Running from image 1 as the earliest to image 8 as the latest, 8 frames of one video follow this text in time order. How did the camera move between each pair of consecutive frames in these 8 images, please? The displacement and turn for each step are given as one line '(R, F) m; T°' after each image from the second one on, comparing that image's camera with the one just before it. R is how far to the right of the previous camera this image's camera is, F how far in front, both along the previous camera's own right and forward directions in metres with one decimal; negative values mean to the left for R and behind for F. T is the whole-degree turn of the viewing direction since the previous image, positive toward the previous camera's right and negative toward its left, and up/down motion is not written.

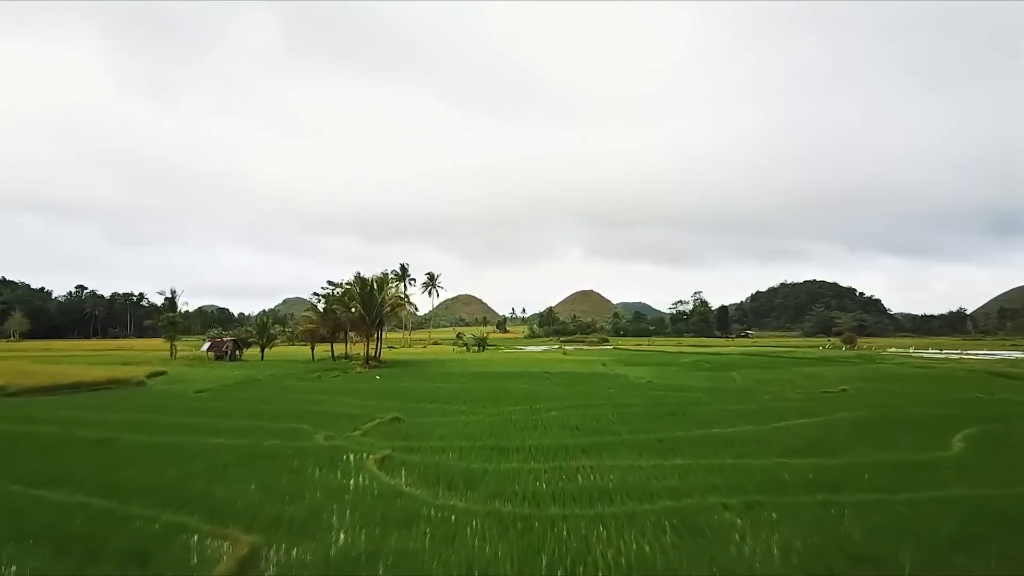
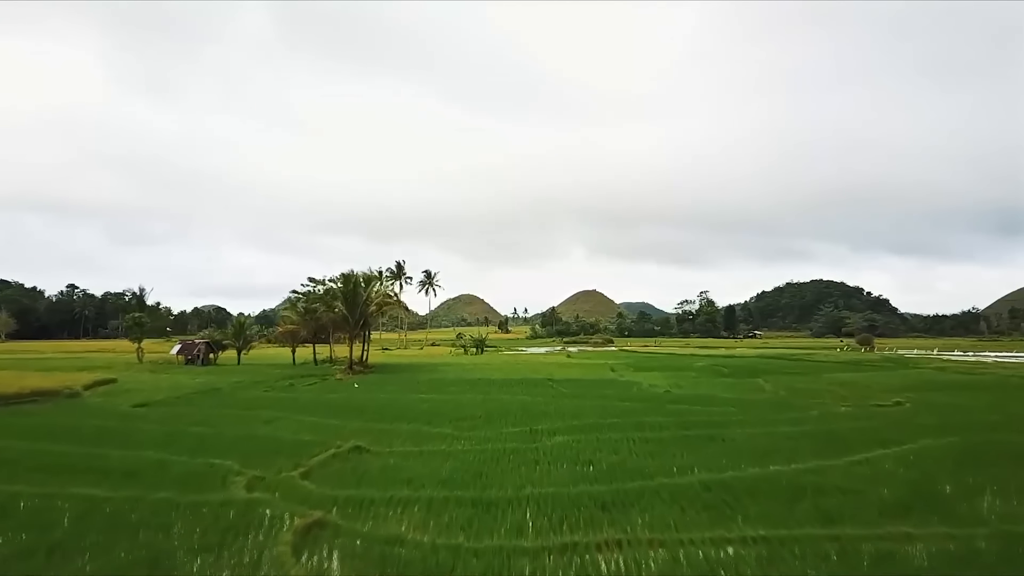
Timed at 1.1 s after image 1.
(+0.2, +4.3) m; 0°
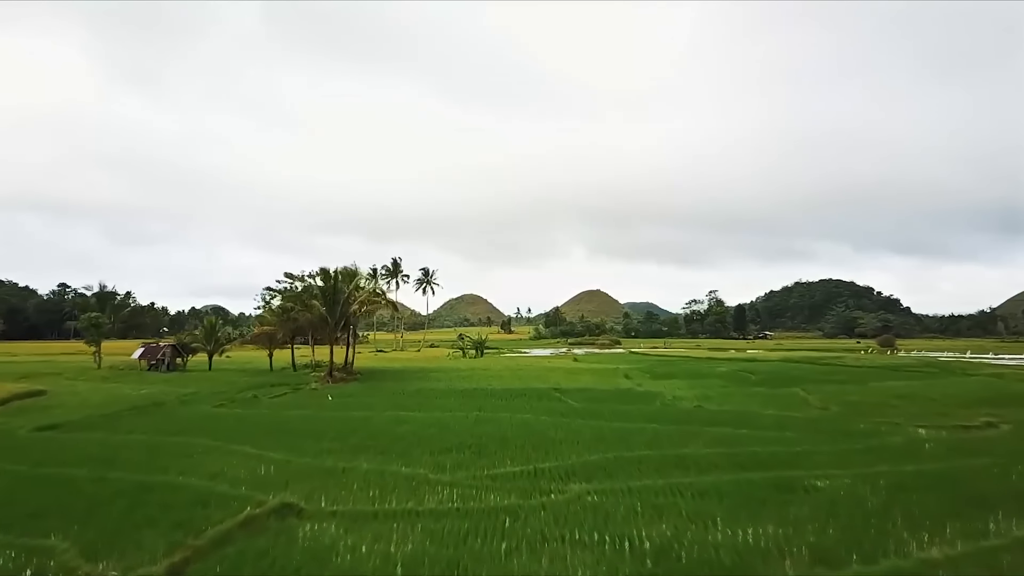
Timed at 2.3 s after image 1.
(+0.1, +4.8) m; 0°
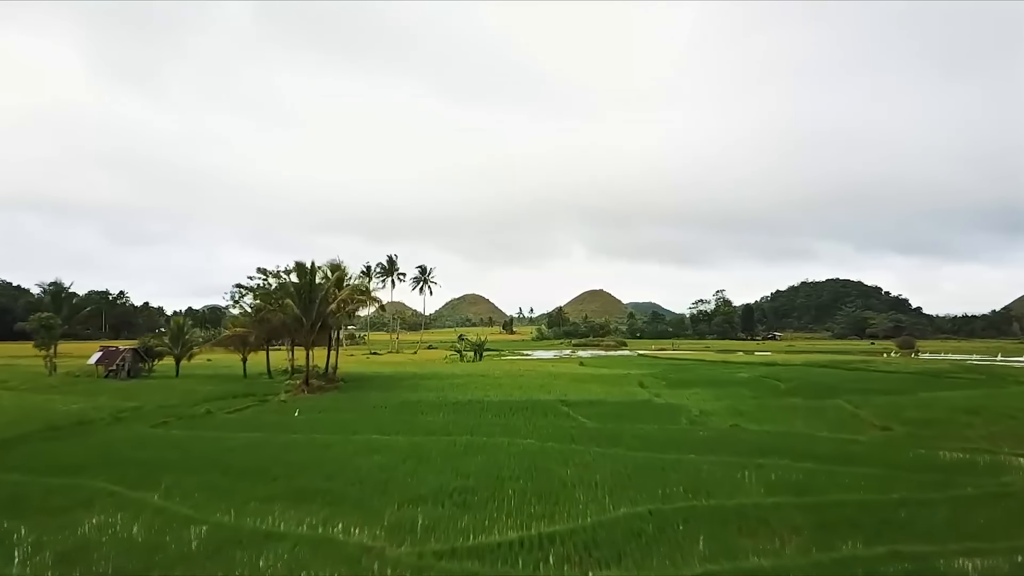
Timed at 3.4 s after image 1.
(+0.1, +4.2) m; 0°
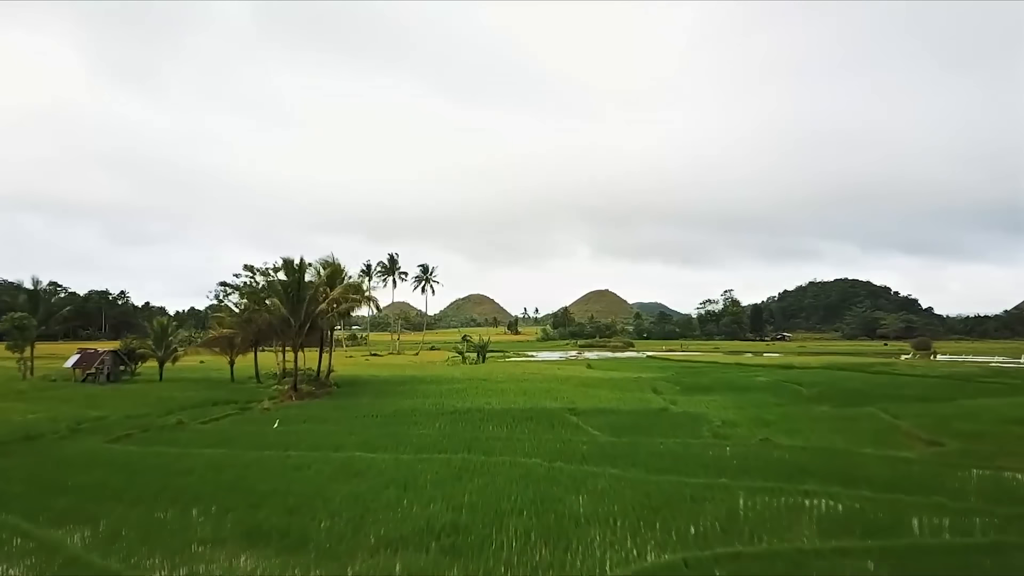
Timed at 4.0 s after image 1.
(+0.1, +2.3) m; 0°
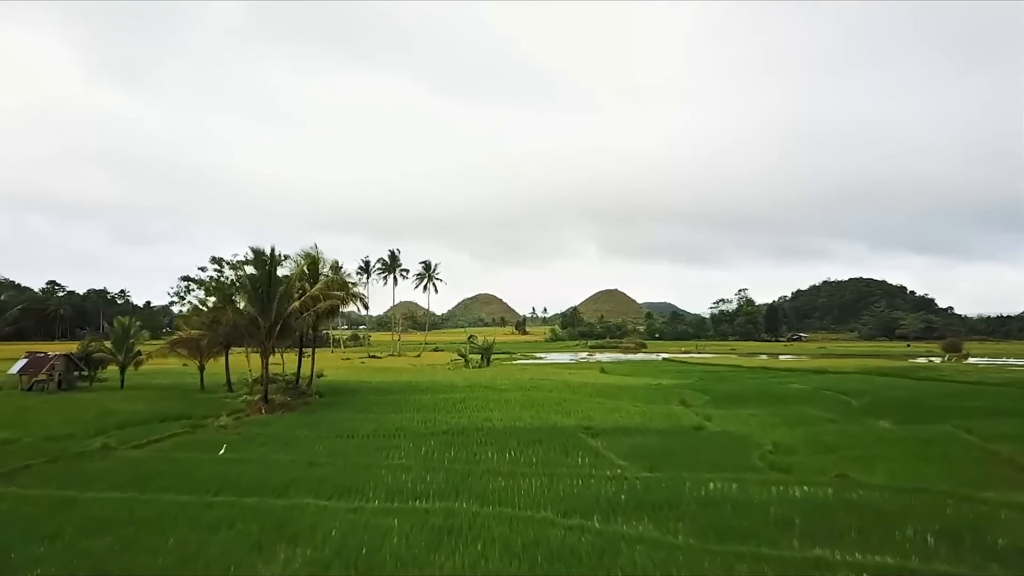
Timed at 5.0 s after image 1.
(+0.1, +4.2) m; -1°
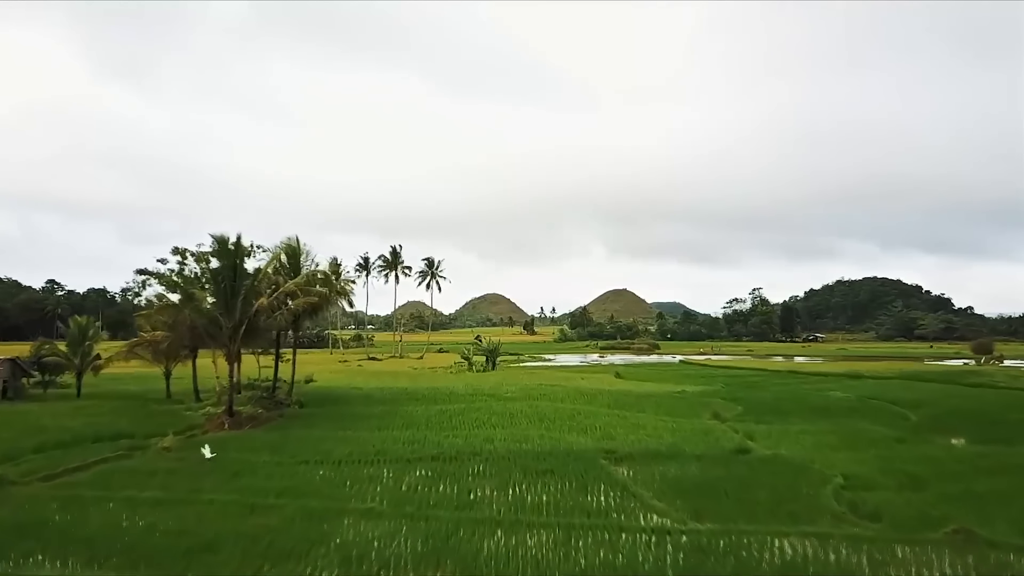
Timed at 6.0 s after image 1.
(+0.1, +3.8) m; -1°
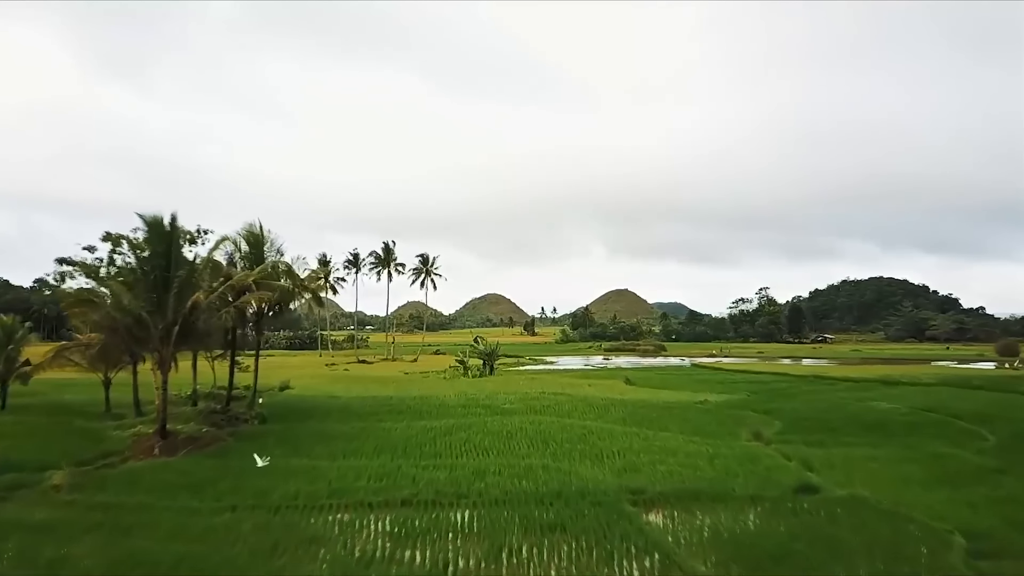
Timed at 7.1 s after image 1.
(+0.1, +4.1) m; 0°
